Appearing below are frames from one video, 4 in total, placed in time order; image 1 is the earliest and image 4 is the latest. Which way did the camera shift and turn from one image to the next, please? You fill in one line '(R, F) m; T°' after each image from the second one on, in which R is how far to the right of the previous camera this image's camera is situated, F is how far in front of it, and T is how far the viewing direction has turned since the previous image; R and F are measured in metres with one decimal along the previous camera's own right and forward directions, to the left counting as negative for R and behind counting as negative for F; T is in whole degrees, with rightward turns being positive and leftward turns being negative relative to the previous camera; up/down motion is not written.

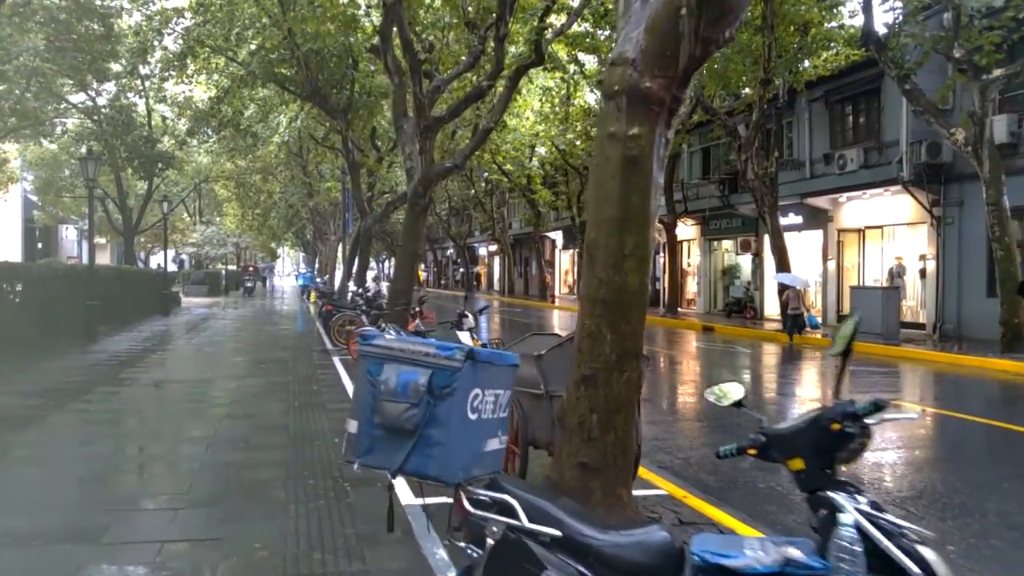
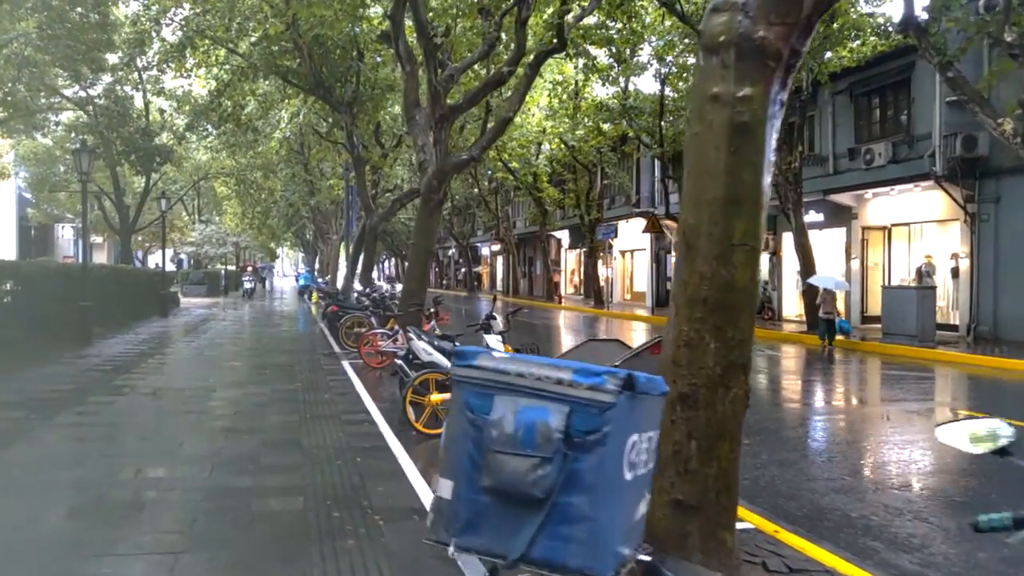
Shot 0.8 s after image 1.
(-0.4, +0.9) m; 0°
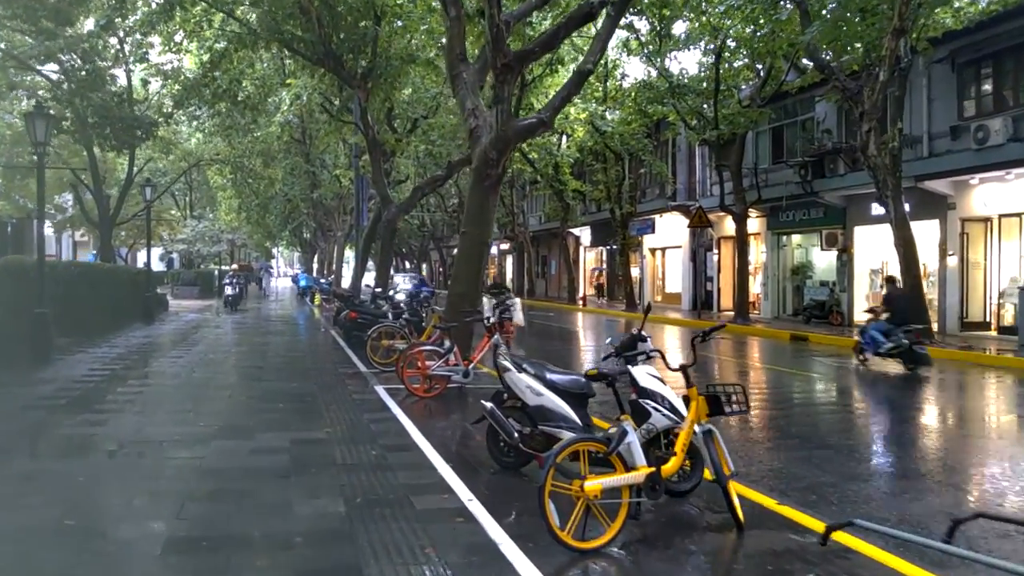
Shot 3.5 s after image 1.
(-1.1, +3.3) m; 0°
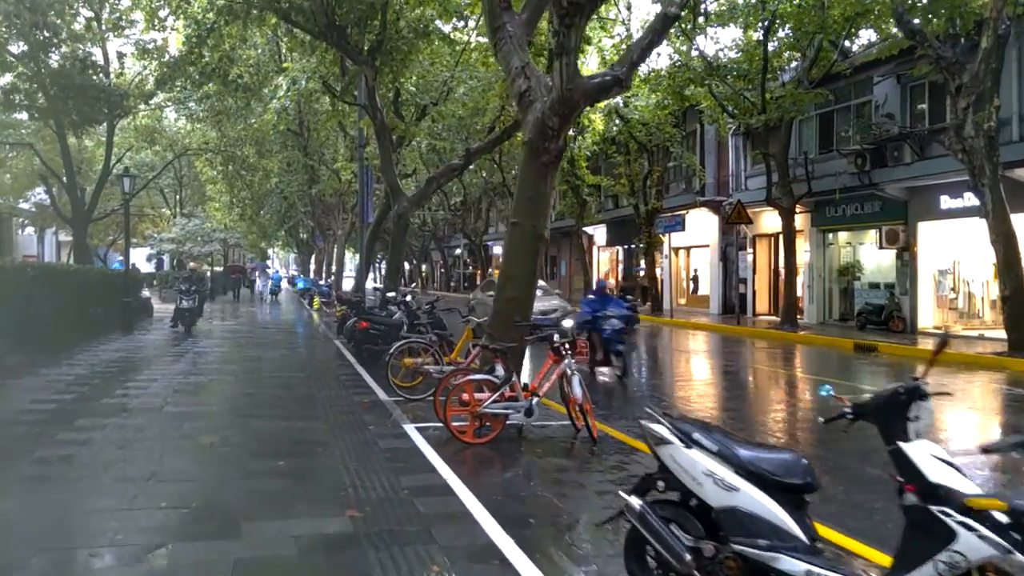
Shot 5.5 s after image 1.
(-0.7, +2.5) m; 0°
